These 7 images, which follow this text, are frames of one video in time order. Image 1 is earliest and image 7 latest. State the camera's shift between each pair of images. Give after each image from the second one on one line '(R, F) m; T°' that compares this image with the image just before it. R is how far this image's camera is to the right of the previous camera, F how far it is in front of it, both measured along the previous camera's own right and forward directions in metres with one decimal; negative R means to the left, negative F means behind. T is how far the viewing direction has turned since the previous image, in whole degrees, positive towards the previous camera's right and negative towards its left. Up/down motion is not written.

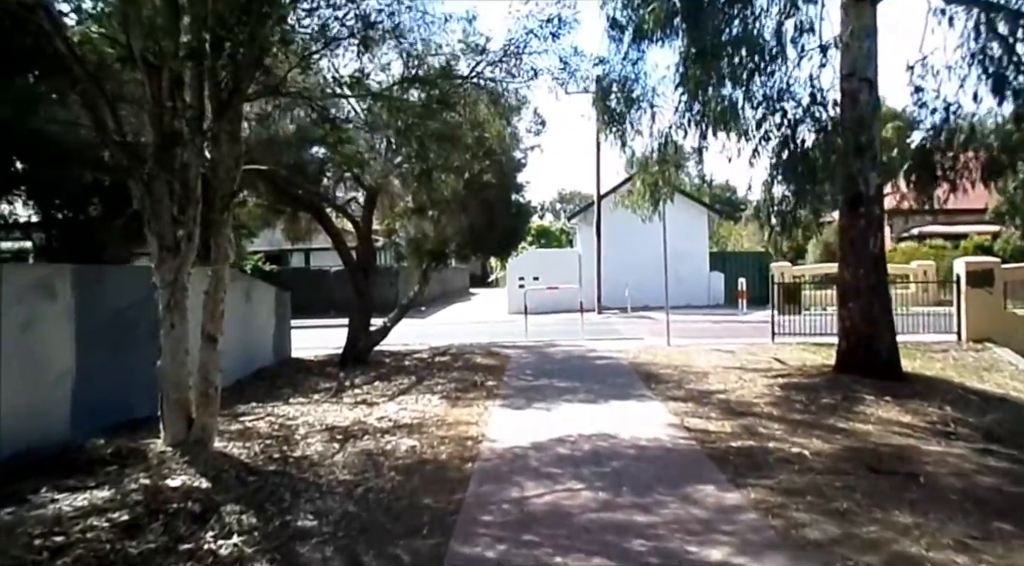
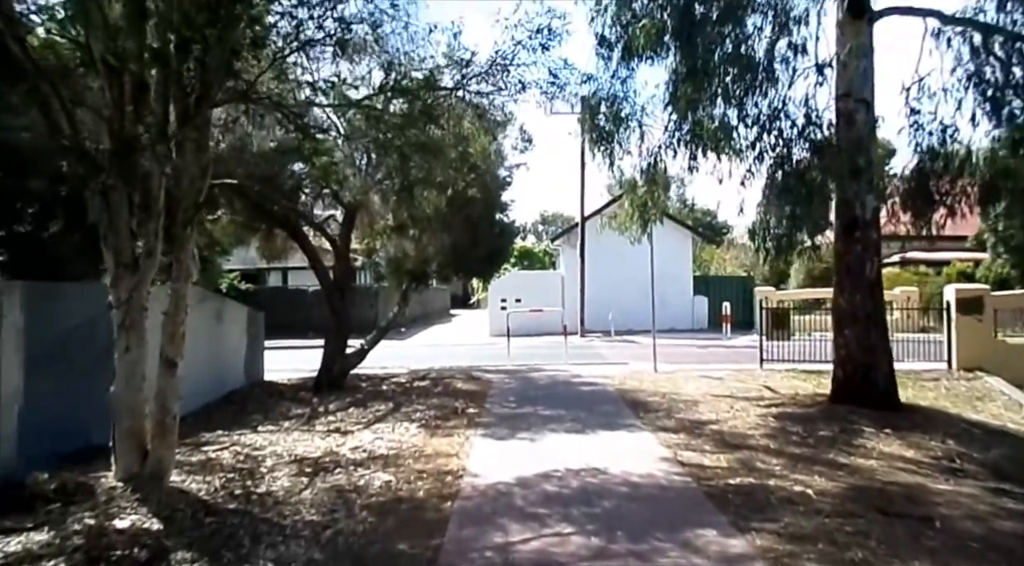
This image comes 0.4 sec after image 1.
(0.0, +0.4) m; +2°
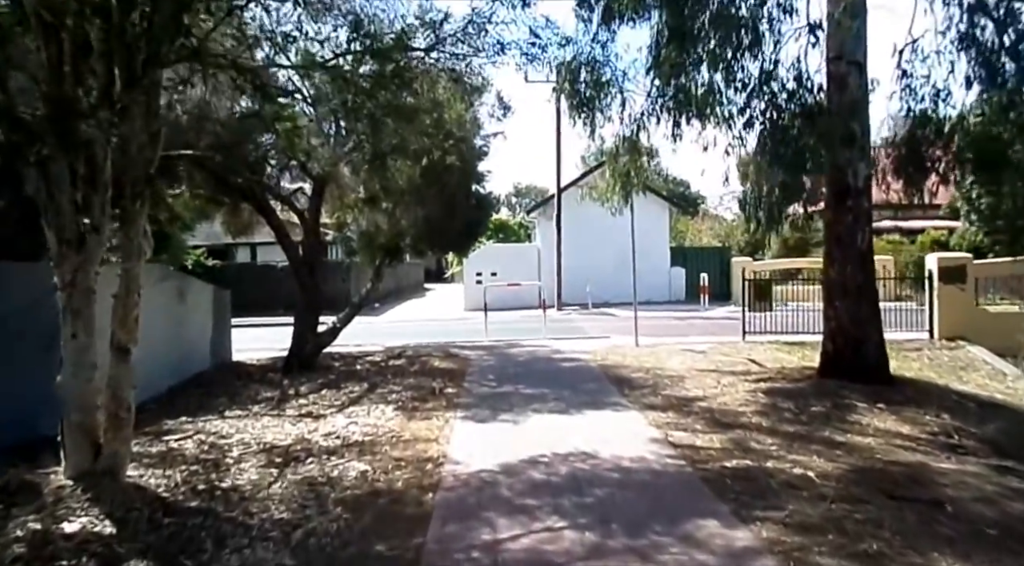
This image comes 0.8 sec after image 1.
(-0.1, +0.4) m; +2°
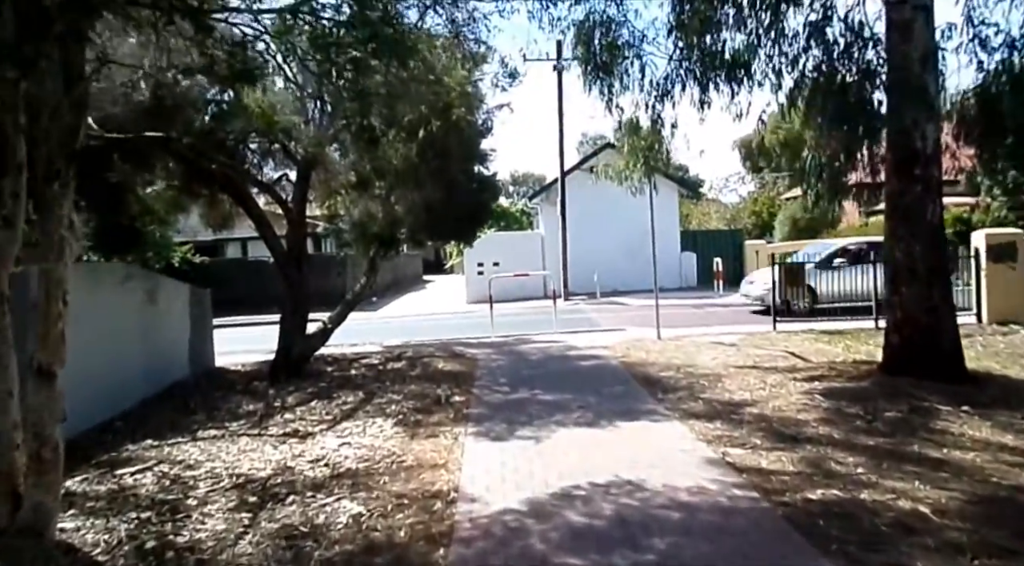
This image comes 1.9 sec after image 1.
(-0.2, +1.2) m; 0°
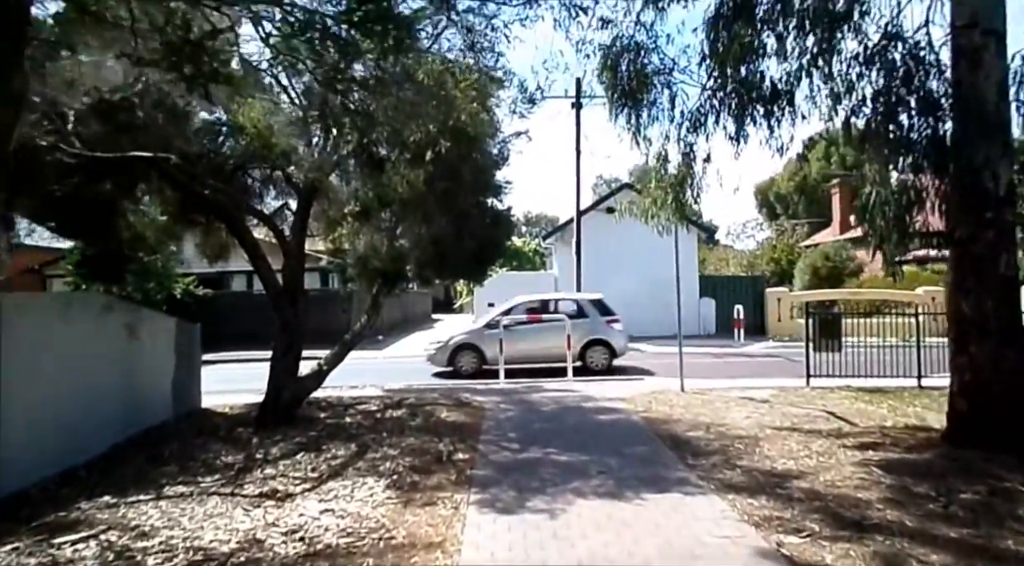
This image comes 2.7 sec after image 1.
(0.0, +0.9) m; -1°
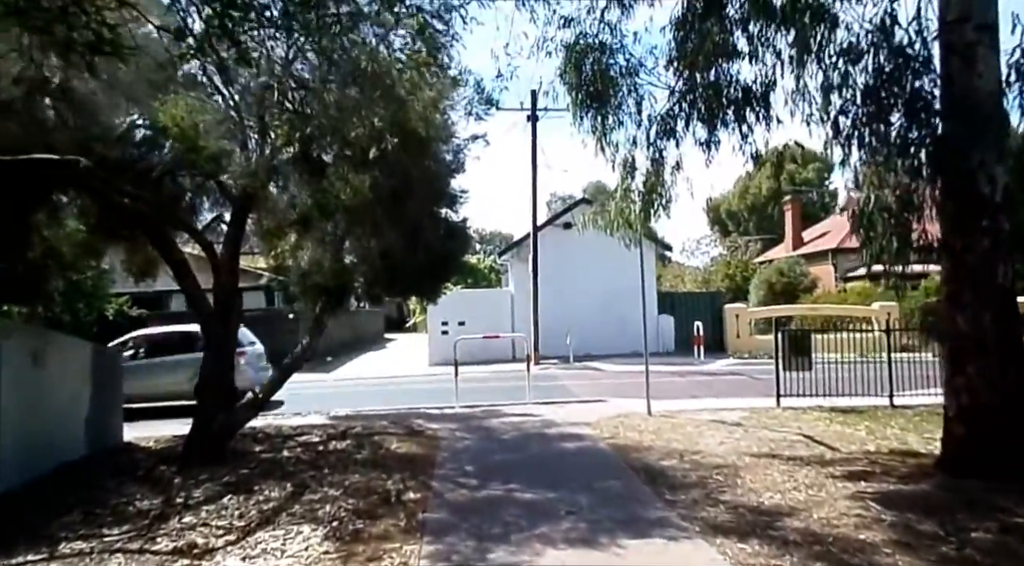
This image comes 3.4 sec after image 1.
(0.0, +0.8) m; +4°
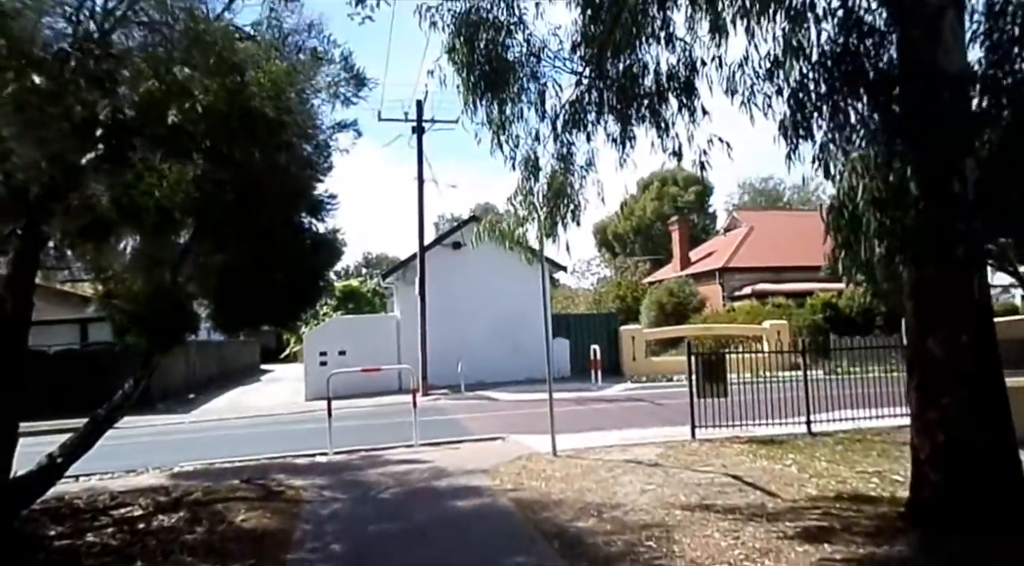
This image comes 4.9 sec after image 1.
(+0.1, +1.6) m; +9°
